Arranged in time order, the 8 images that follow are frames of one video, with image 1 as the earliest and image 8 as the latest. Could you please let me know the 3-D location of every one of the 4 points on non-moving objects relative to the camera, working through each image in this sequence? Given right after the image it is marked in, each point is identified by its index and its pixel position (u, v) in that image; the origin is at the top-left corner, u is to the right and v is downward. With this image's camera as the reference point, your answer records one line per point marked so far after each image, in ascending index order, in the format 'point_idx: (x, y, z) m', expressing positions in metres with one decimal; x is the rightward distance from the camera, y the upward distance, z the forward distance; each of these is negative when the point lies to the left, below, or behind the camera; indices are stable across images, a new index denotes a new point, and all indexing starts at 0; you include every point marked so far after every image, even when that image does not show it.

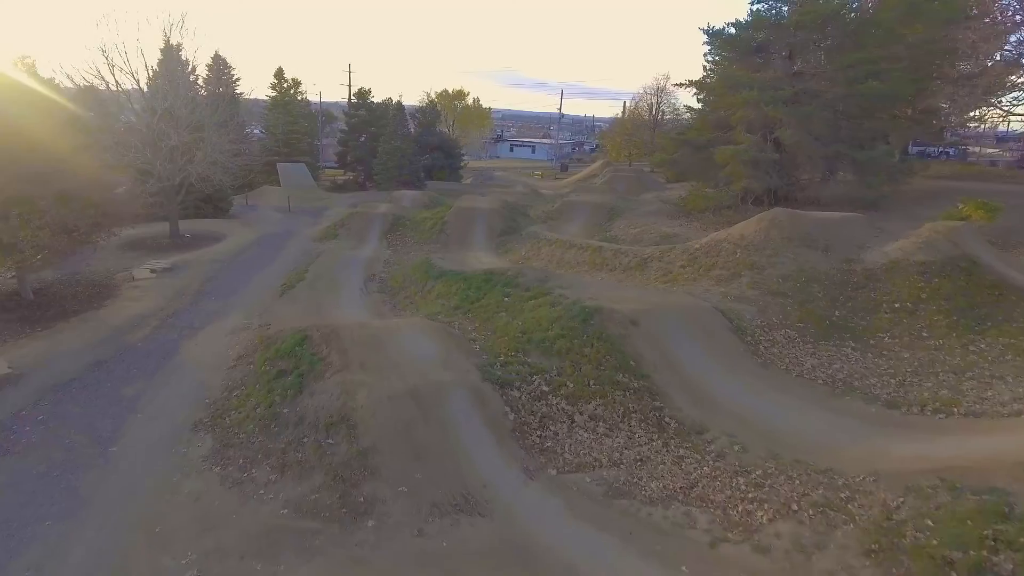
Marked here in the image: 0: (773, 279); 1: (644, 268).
0: (+6.6, +0.2, +16.0) m
1: (+4.0, +0.6, +19.4) m
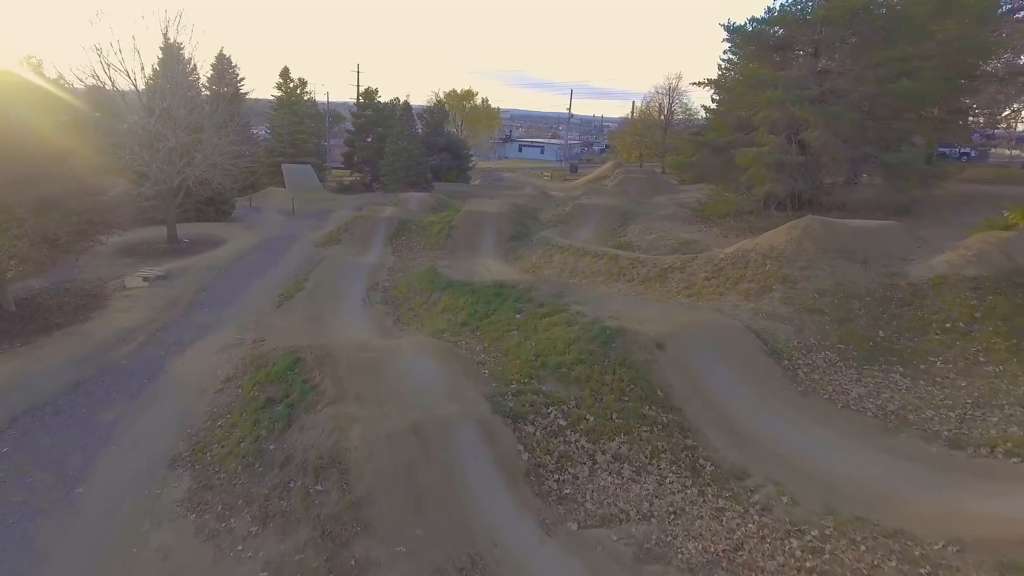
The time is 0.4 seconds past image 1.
0: (+6.9, -0.2, +14.7) m
1: (+4.4, +0.2, +18.2) m
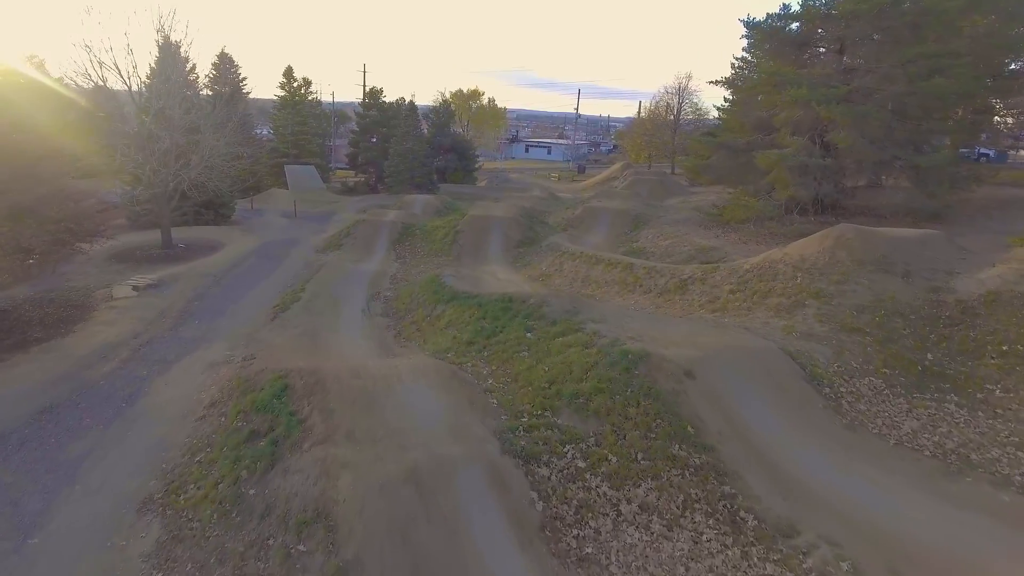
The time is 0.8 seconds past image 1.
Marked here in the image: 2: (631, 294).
0: (+7.1, -0.5, +13.5) m
1: (+4.6, -0.1, +17.0) m
2: (+3.4, -0.2, +18.2) m
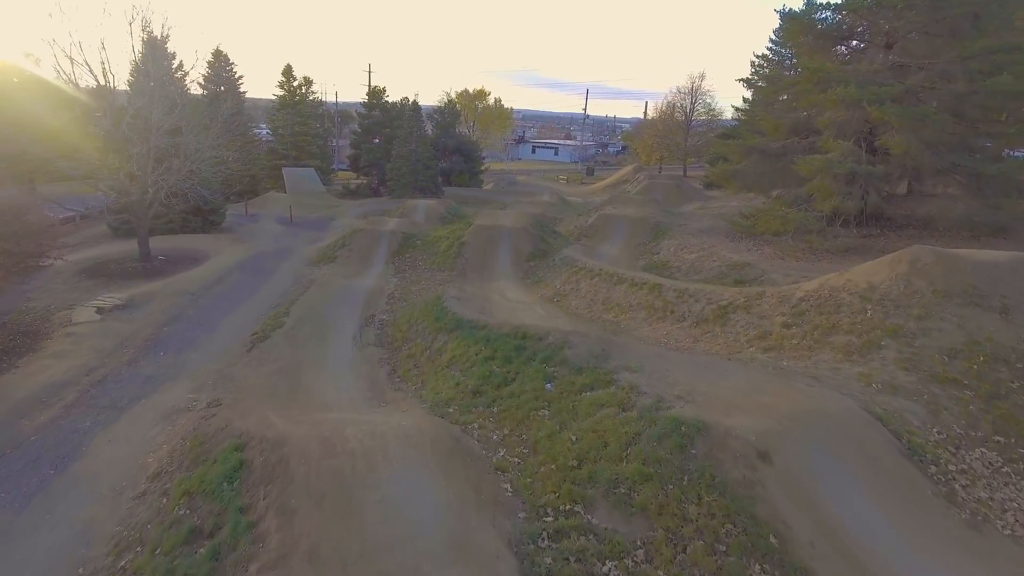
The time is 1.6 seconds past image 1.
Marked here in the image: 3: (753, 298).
0: (+7.3, -1.2, +11.0) m
1: (+4.9, -0.8, +14.6) m
2: (+3.7, -0.8, +15.9) m
3: (+5.7, -0.2, +15.1) m
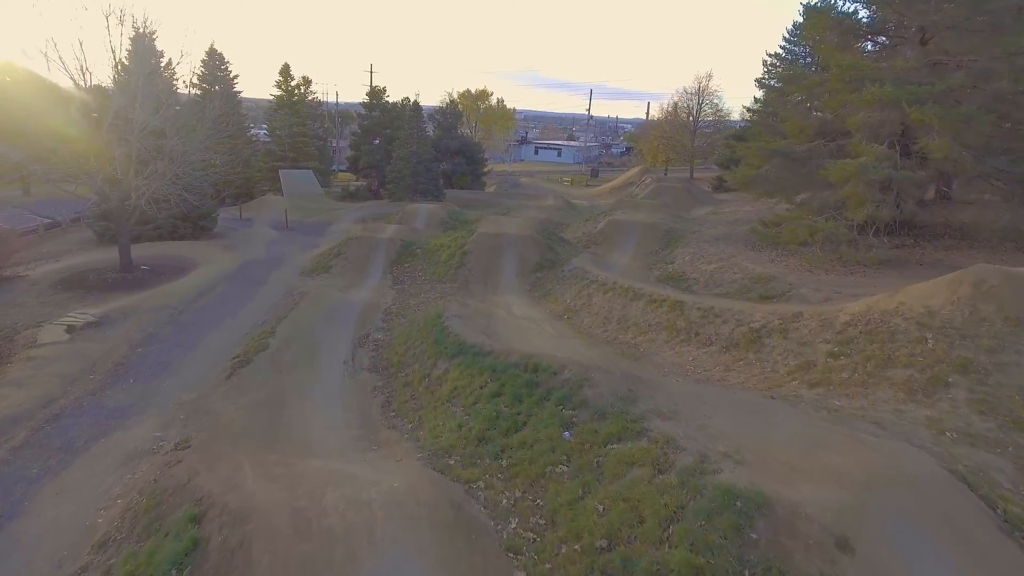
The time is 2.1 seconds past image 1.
0: (+7.5, -1.7, +9.5) m
1: (+5.1, -1.2, +13.0) m
2: (+3.9, -1.3, +14.3) m
3: (+5.9, -0.7, +13.6) m
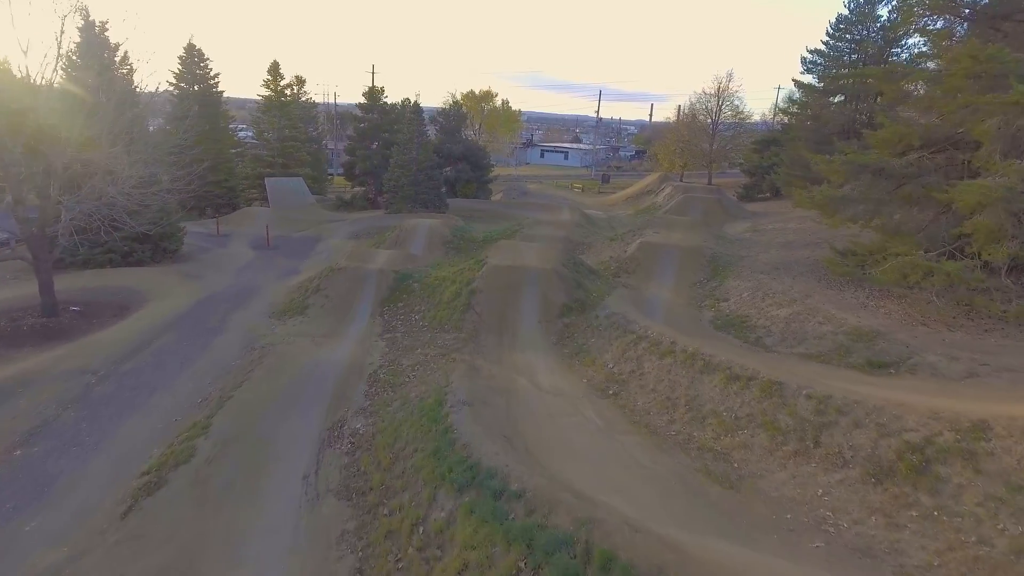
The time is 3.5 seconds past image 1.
0: (+8.0, -3.0, +4.9) m
1: (+5.6, -2.6, +8.4) m
2: (+4.4, -2.7, +9.7) m
3: (+6.5, -2.1, +9.0) m
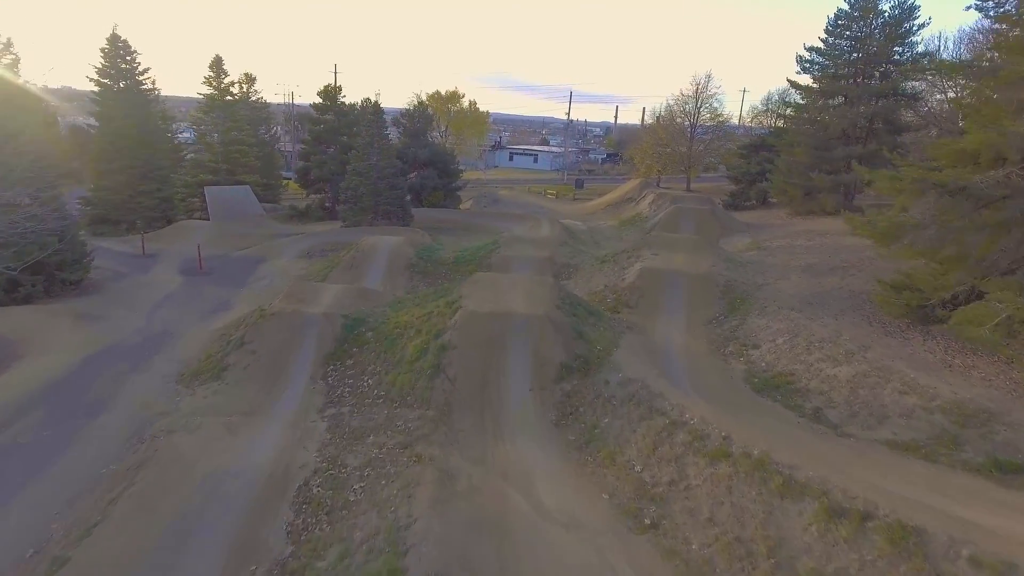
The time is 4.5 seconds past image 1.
0: (+8.4, -4.2, +1.0) m
1: (+5.8, -3.8, +4.4) m
2: (+4.5, -3.9, +5.7) m
3: (+6.6, -3.2, +5.1) m
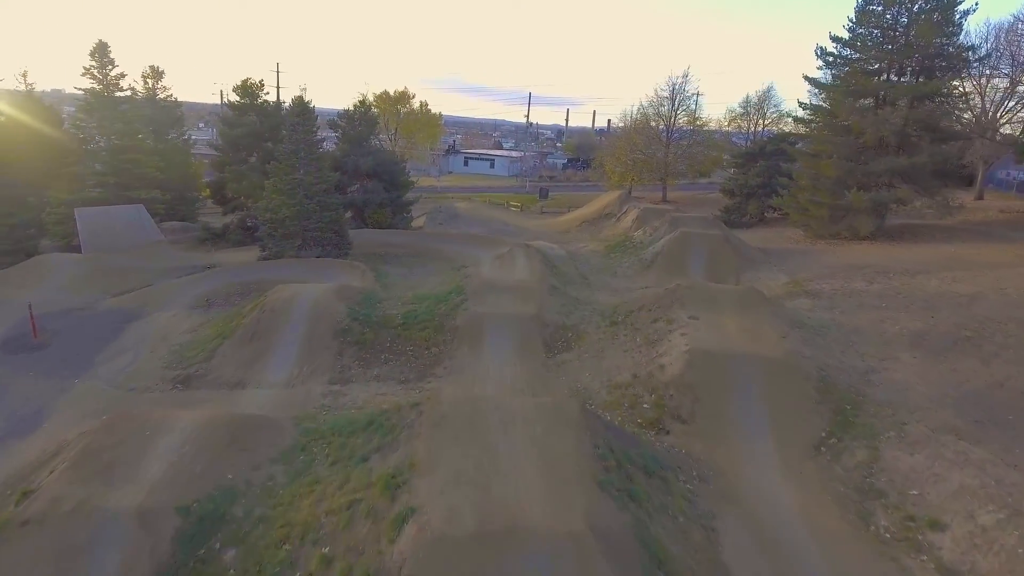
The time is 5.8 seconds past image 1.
0: (+9.5, -6.1, -6.1) m
1: (+6.7, -5.8, -2.9) m
2: (+5.3, -5.9, -1.7) m
3: (+7.4, -5.3, -2.2) m
